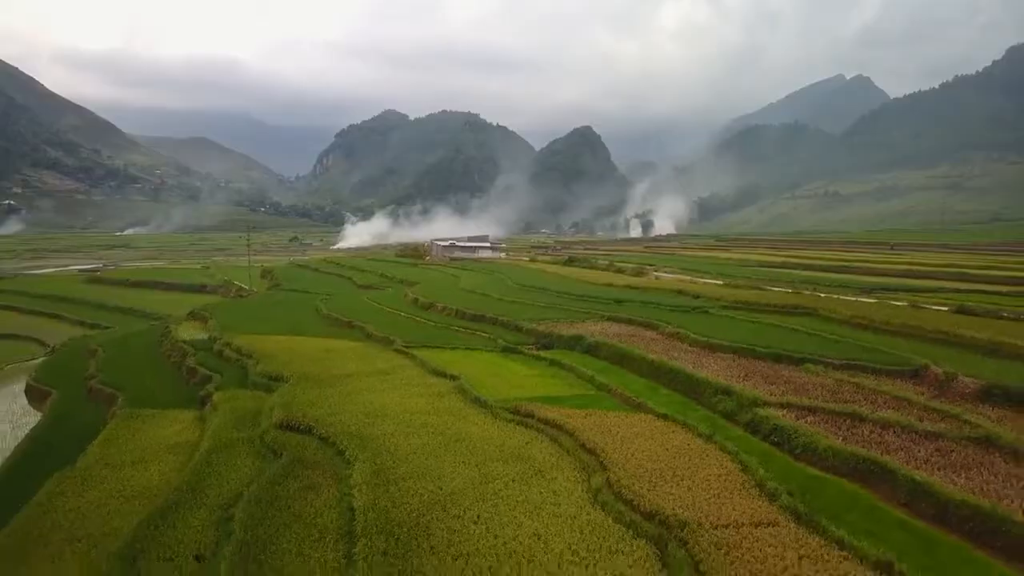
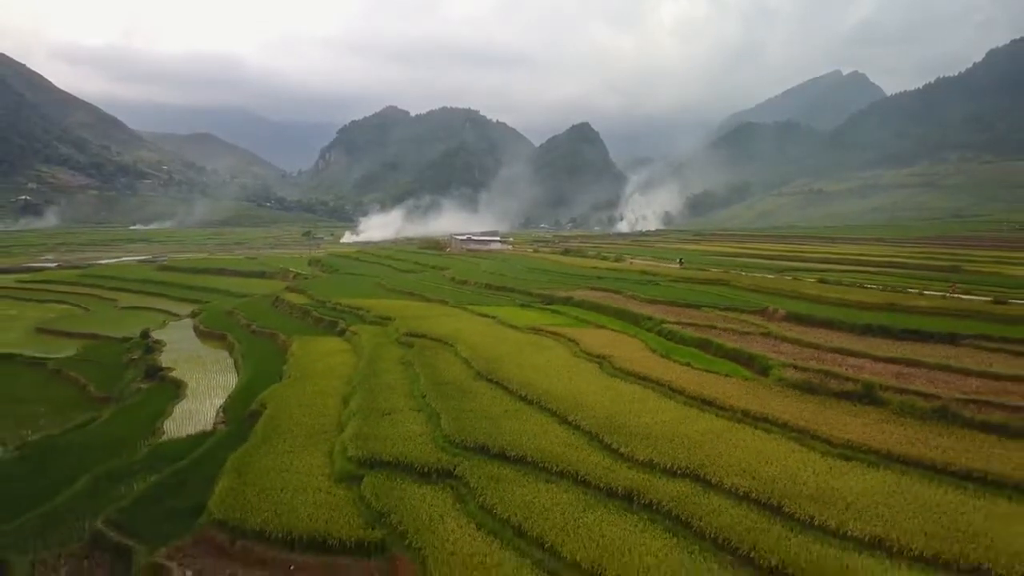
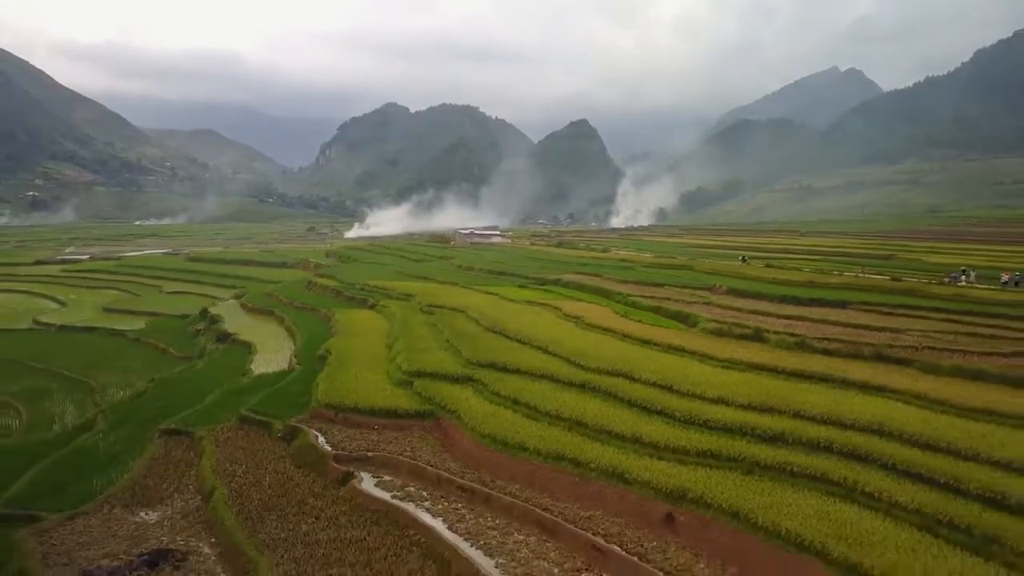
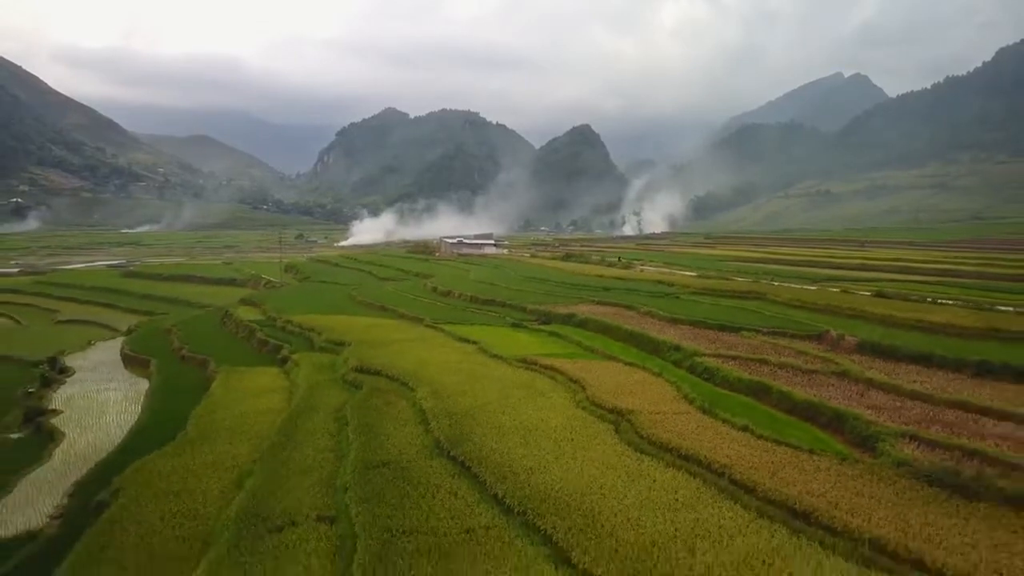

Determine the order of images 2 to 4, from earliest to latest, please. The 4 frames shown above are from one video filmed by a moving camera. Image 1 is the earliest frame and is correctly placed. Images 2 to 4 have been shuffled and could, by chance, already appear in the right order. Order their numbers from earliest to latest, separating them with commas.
4, 2, 3
